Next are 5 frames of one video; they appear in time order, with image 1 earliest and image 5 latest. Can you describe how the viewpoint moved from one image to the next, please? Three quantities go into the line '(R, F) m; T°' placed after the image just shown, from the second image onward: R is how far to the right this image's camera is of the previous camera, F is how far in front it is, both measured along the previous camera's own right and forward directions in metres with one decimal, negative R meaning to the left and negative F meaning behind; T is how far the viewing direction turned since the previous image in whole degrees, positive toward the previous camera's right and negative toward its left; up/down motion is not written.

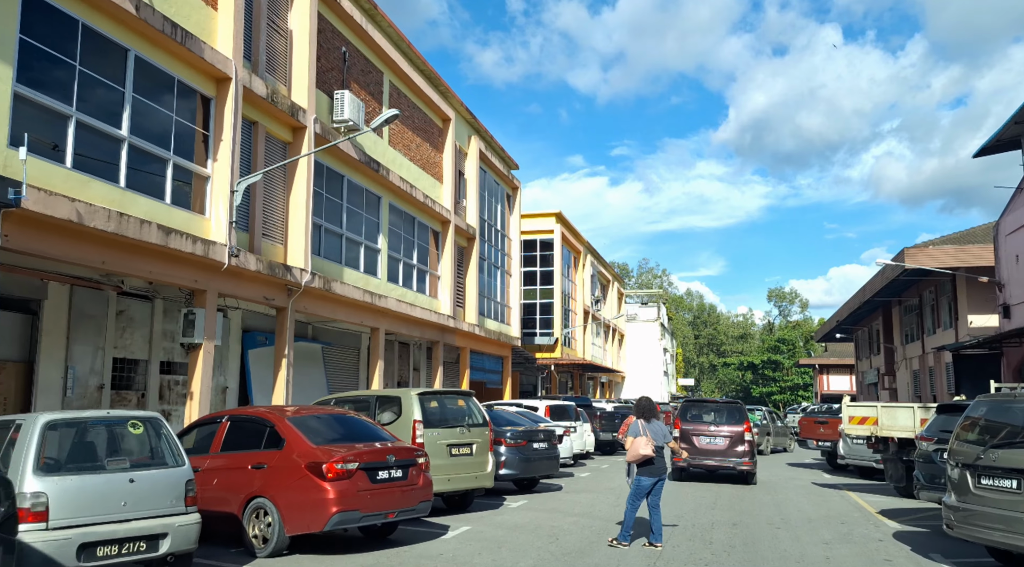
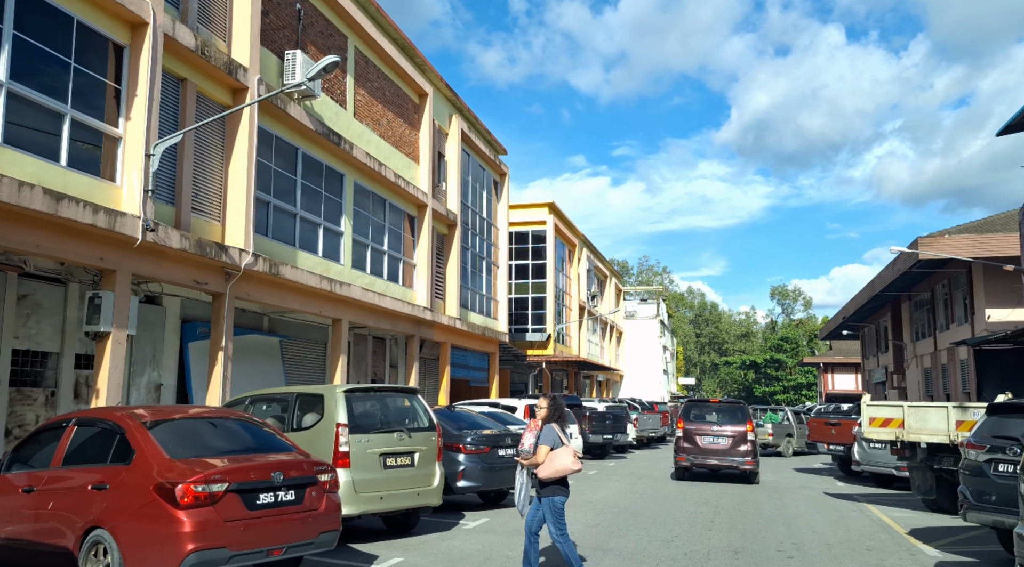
(+0.6, +2.0) m; 0°
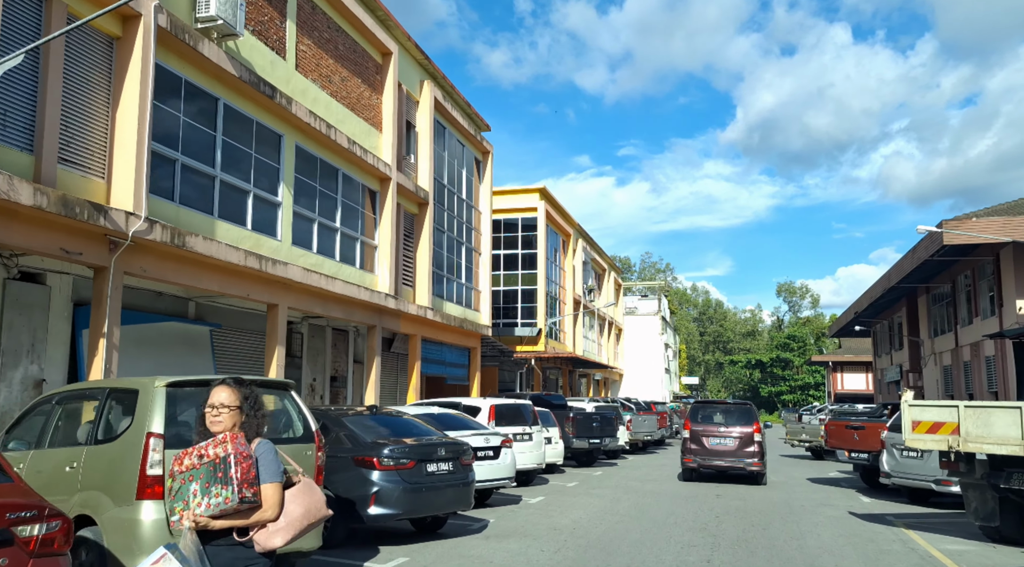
(+0.8, +2.7) m; 0°
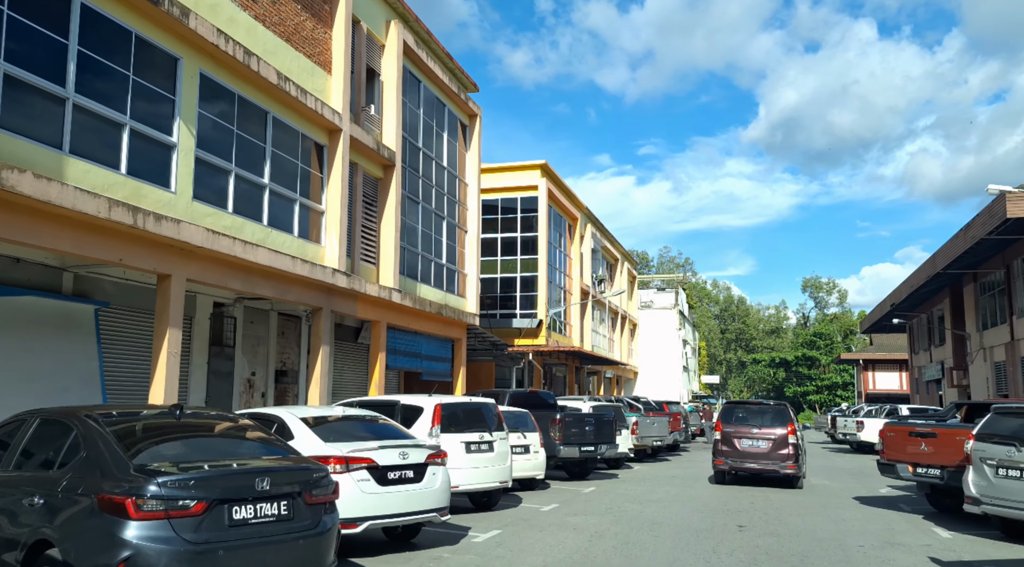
(+0.9, +3.6) m; -1°
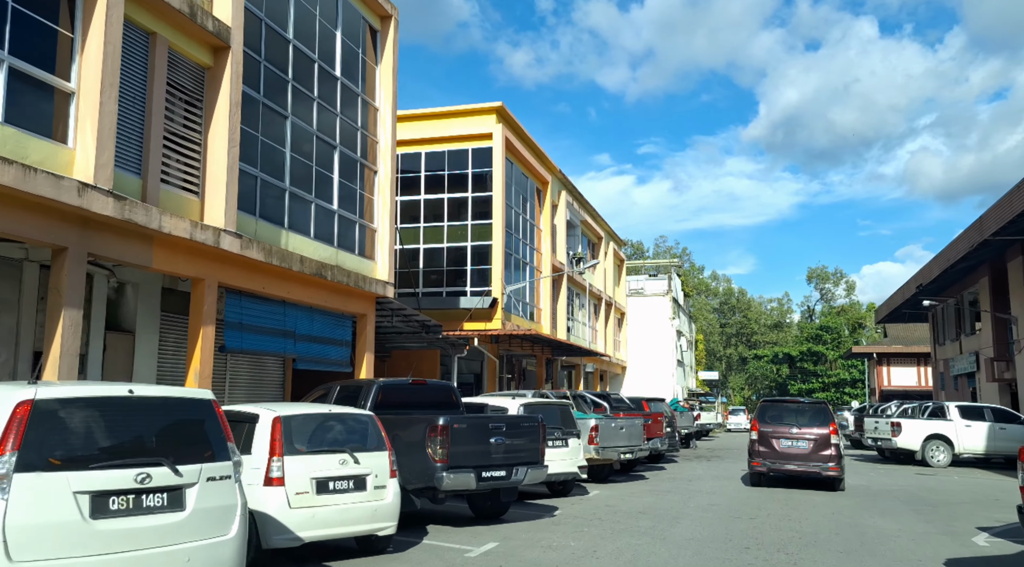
(+1.7, +6.3) m; 0°
